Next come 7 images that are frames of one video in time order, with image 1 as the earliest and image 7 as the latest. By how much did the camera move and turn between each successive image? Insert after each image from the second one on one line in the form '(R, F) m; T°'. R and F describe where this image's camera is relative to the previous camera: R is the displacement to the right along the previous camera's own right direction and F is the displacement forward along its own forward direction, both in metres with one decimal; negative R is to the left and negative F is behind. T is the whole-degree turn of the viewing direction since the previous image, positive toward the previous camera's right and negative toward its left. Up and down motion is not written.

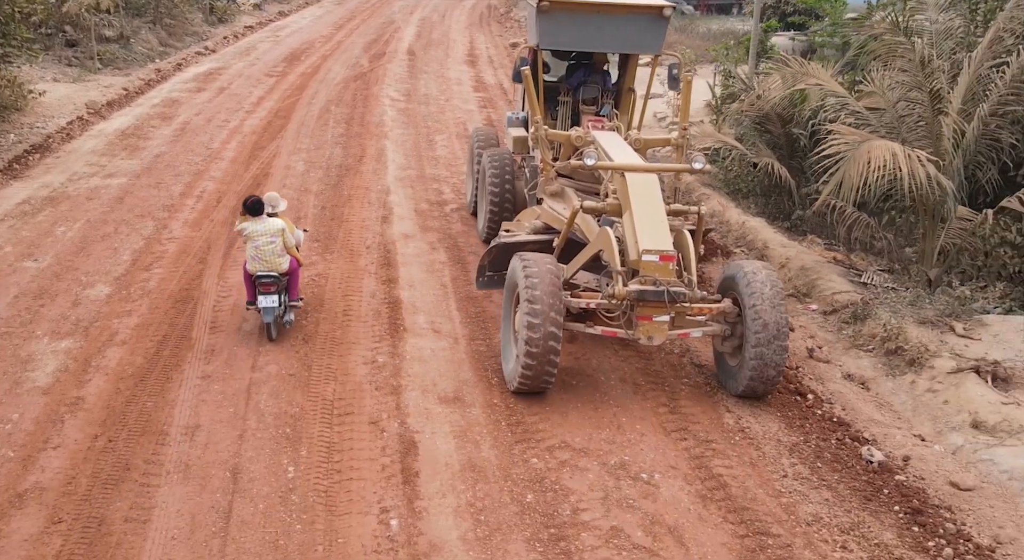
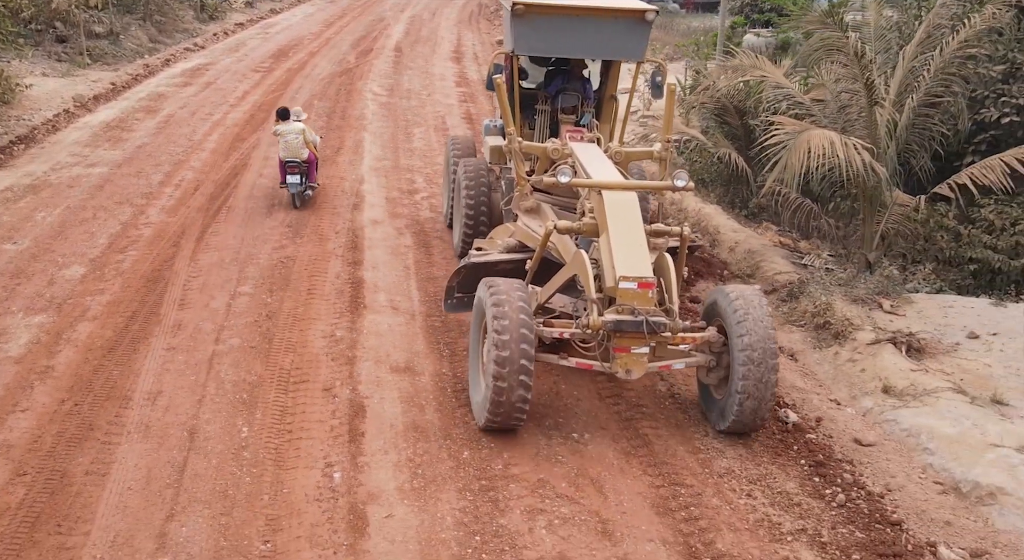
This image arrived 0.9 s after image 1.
(+0.4, -0.4) m; 0°
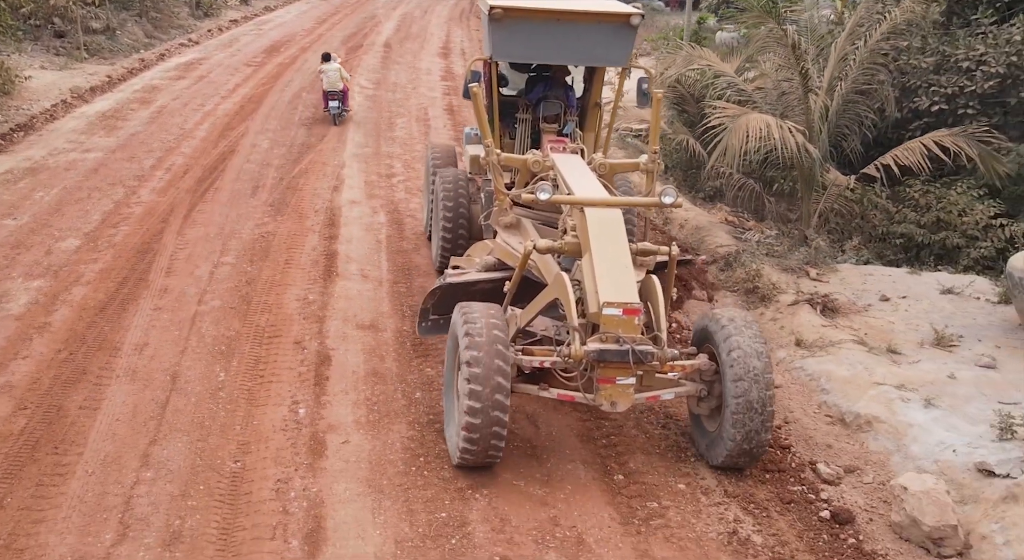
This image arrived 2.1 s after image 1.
(+0.3, -0.7) m; 0°
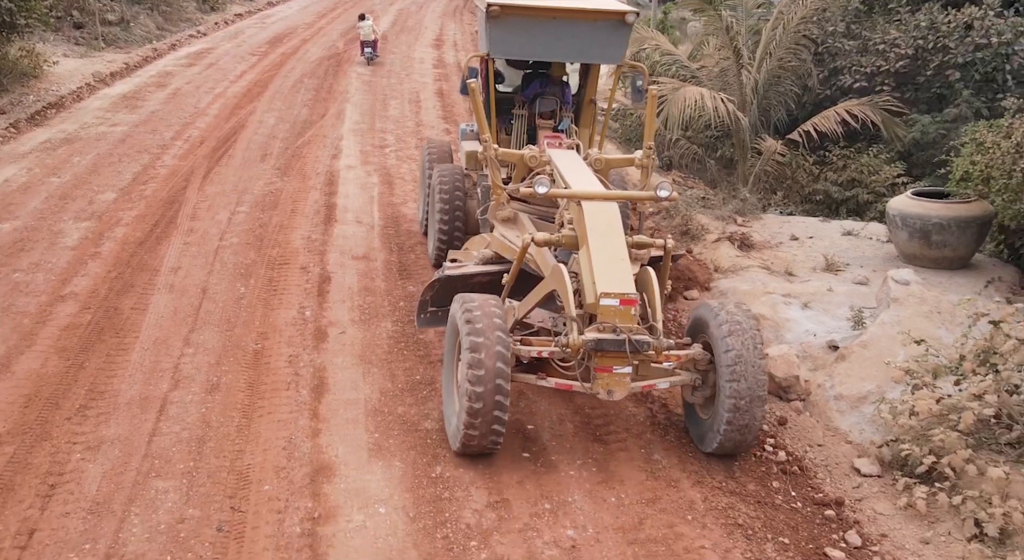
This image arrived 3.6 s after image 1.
(+0.3, -1.6) m; 0°
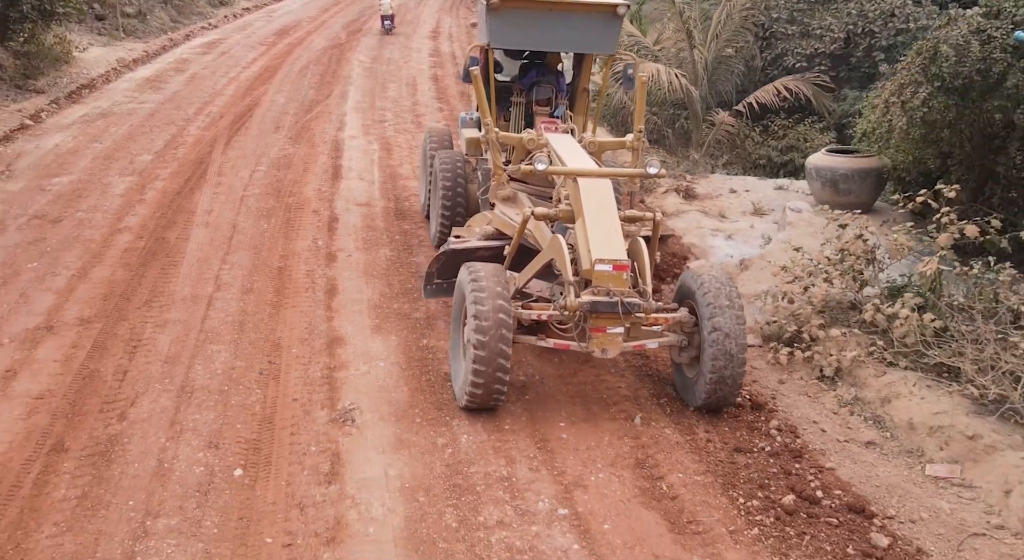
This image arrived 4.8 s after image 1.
(+0.2, -1.7) m; 0°
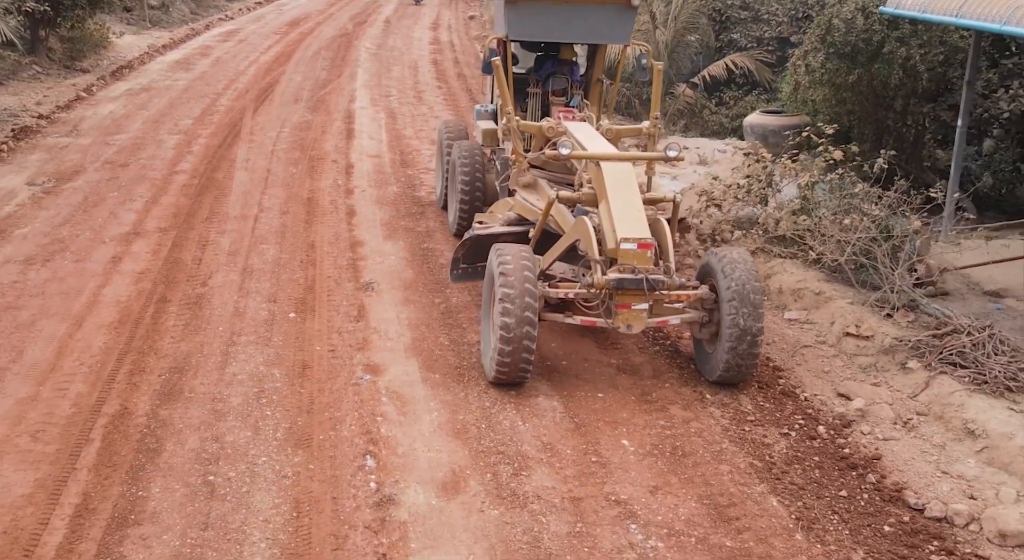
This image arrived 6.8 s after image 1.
(+0.2, -2.1) m; 0°
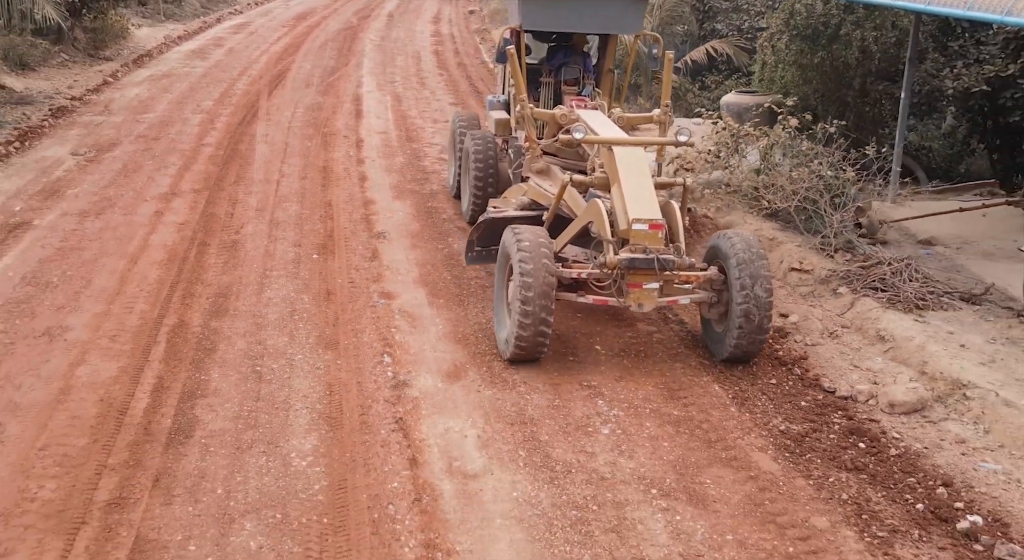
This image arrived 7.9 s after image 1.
(+0.1, -1.2) m; 0°
